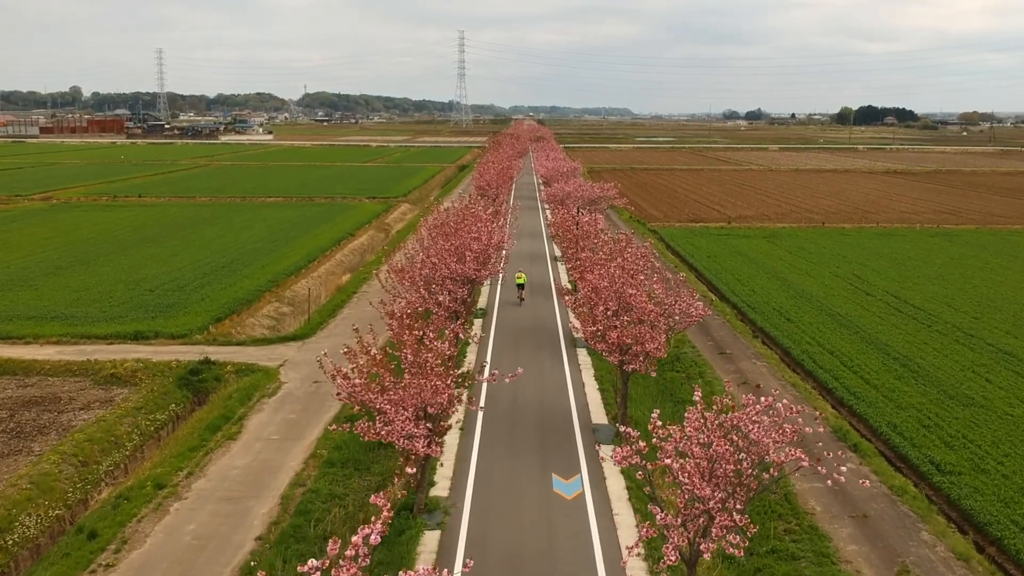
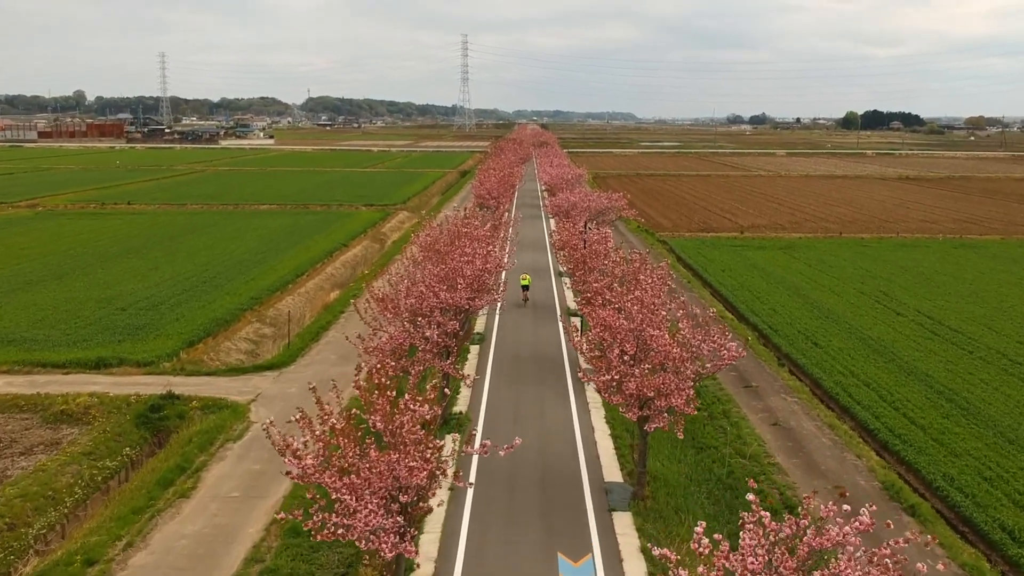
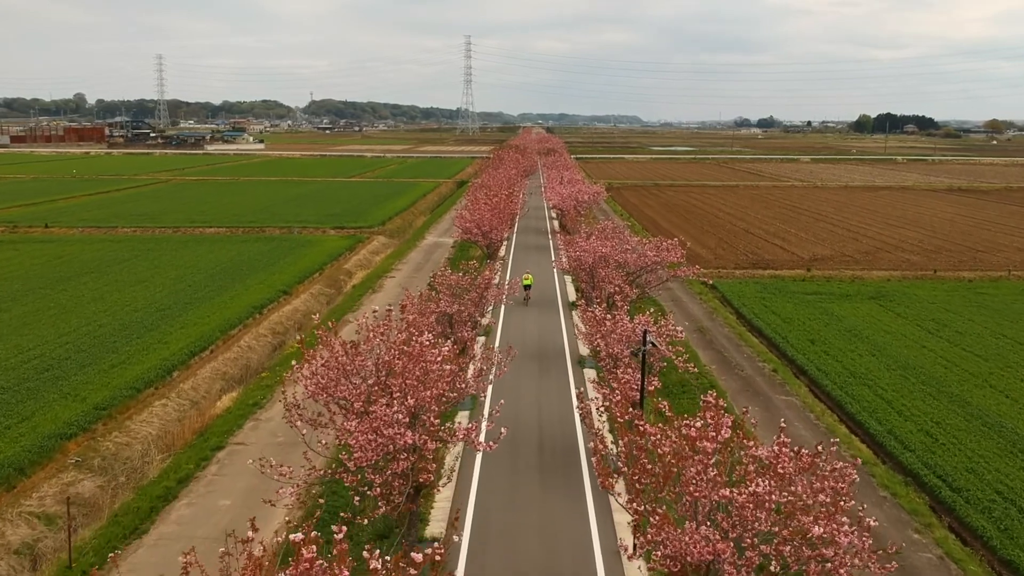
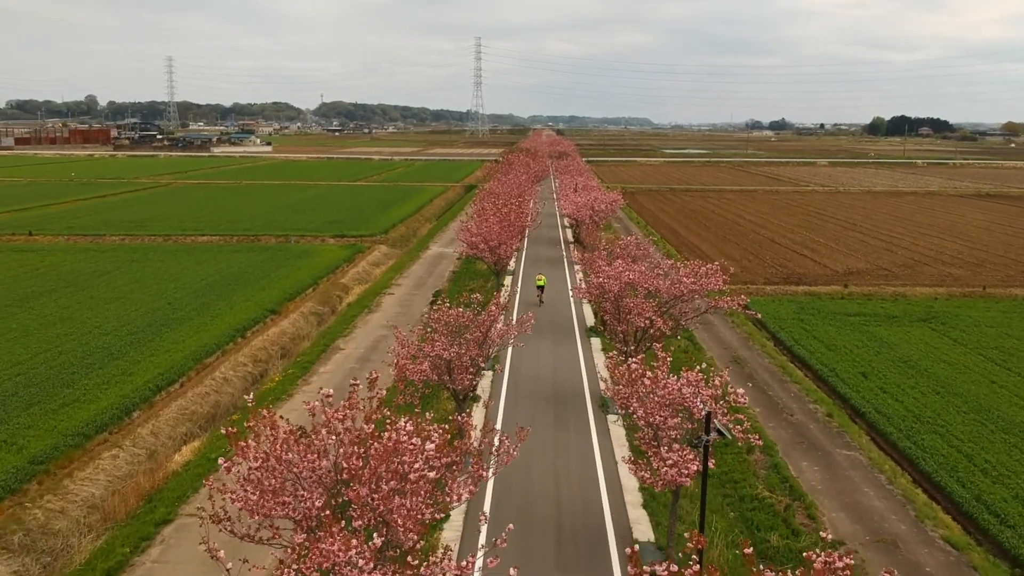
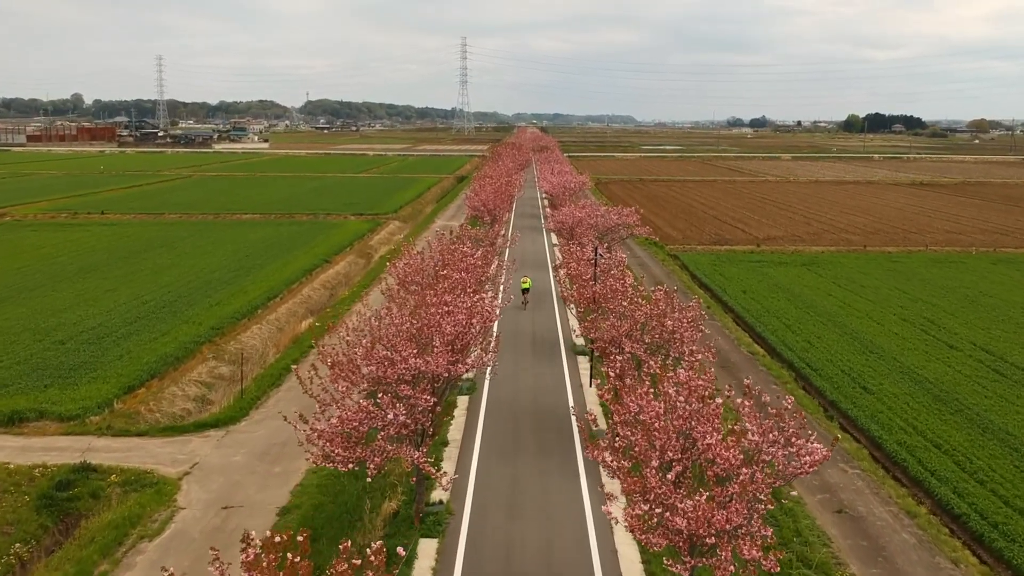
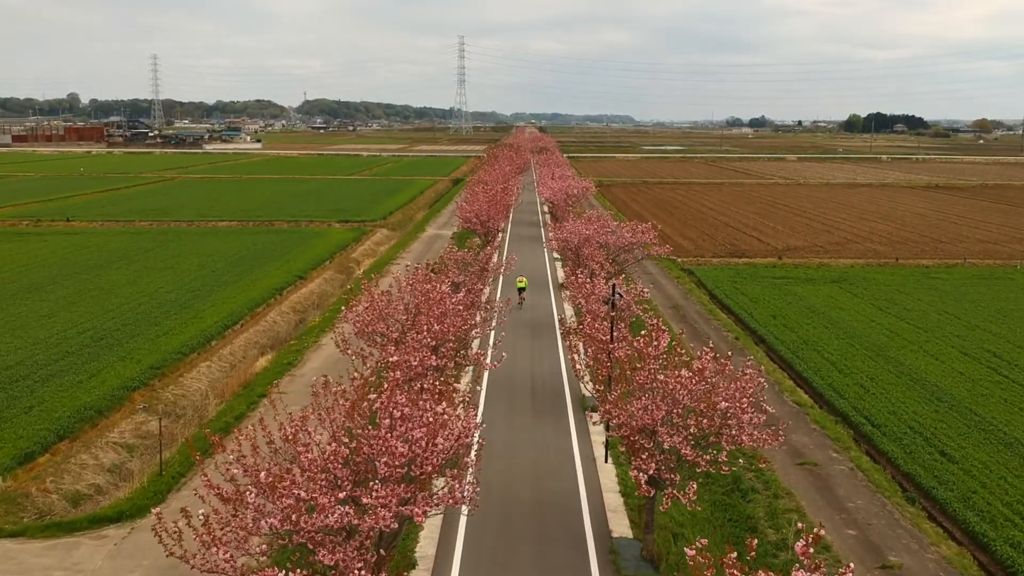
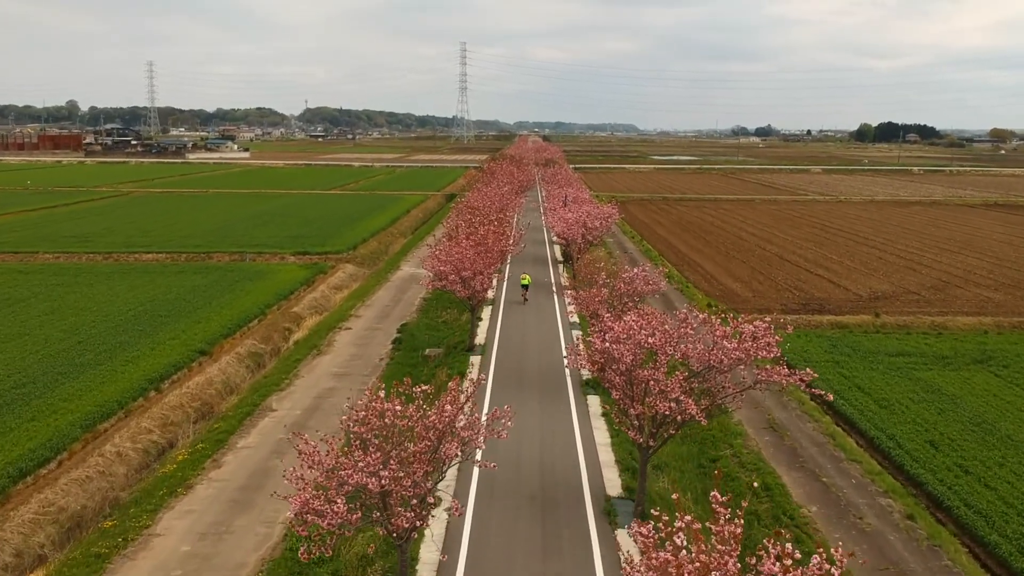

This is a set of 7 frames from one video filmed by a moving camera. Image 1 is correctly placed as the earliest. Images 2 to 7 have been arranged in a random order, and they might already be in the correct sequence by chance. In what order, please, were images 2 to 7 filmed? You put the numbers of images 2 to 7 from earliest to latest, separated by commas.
2, 5, 6, 3, 4, 7
